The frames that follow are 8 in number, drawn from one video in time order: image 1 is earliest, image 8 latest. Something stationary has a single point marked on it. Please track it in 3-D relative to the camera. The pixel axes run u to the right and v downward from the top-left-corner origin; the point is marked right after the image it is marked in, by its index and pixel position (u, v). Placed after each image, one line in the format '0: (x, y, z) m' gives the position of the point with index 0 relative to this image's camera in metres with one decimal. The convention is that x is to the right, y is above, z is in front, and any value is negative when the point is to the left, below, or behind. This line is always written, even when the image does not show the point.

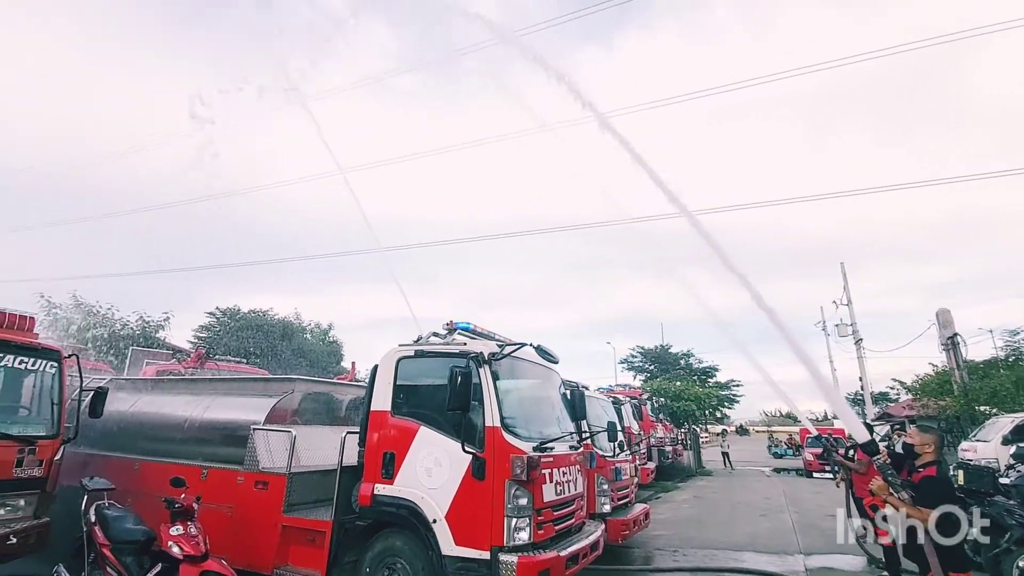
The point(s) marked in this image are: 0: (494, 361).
0: (-0.2, -0.8, +5.2) m
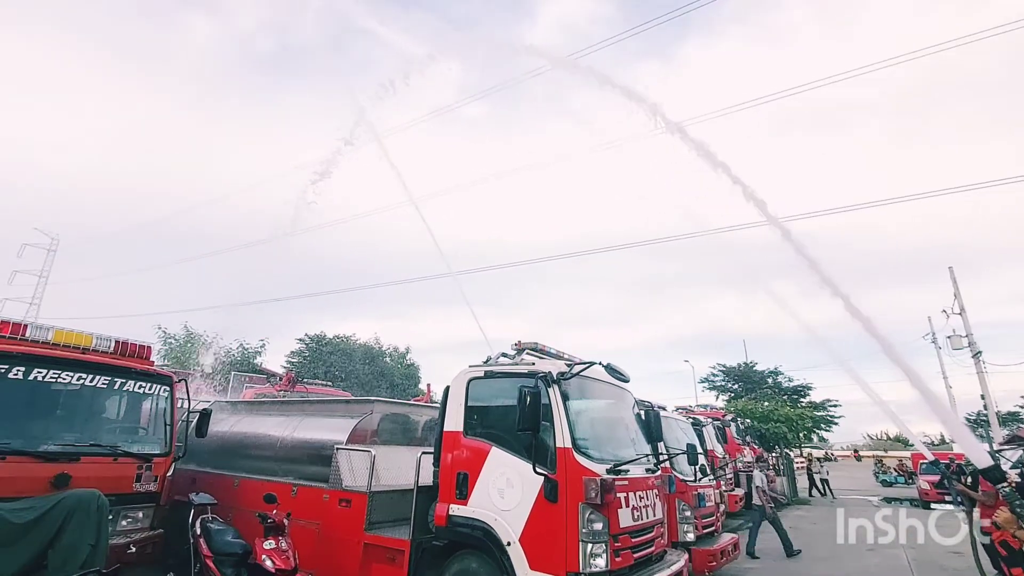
0: (+0.5, -1.0, +5.1) m
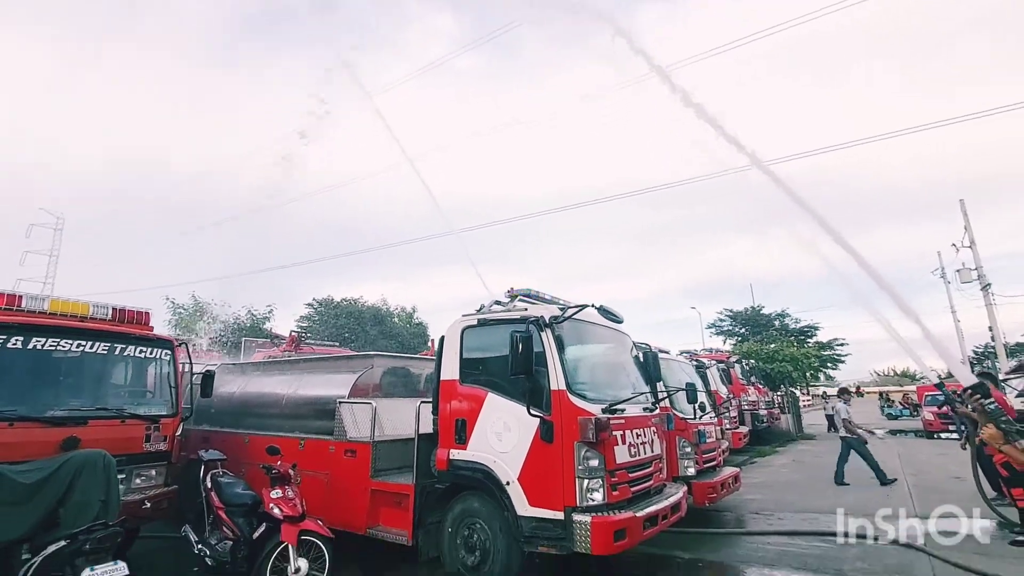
0: (+0.4, -0.4, +5.1) m
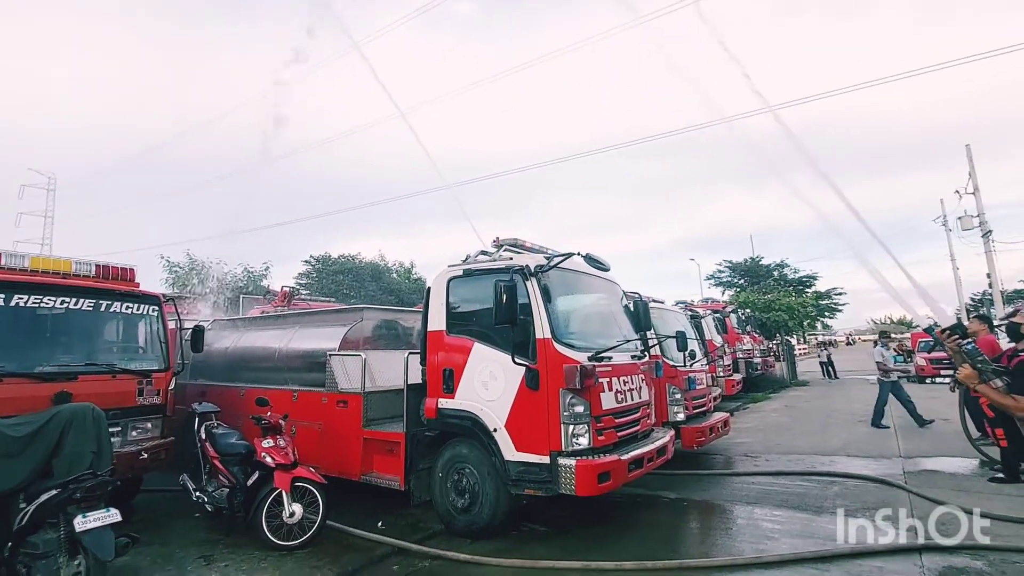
0: (+0.3, +0.1, +5.0) m
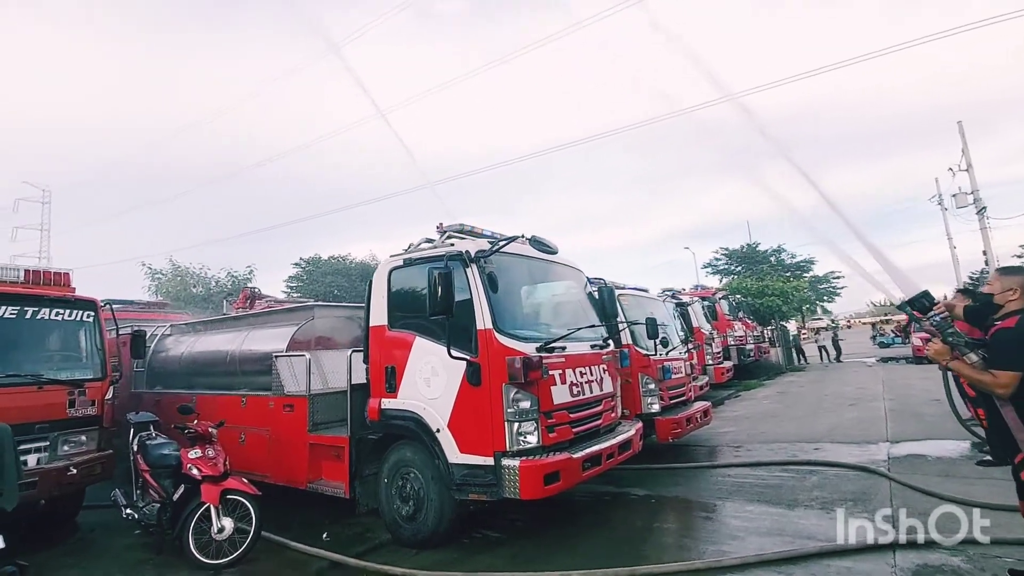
0: (-0.3, +0.3, +4.7) m
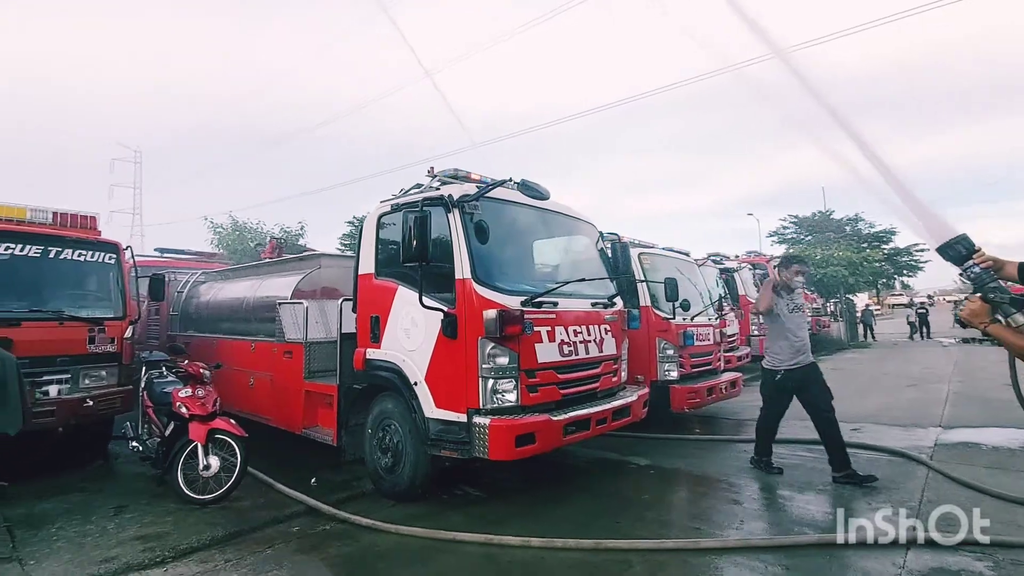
0: (-0.4, +0.7, +4.3) m
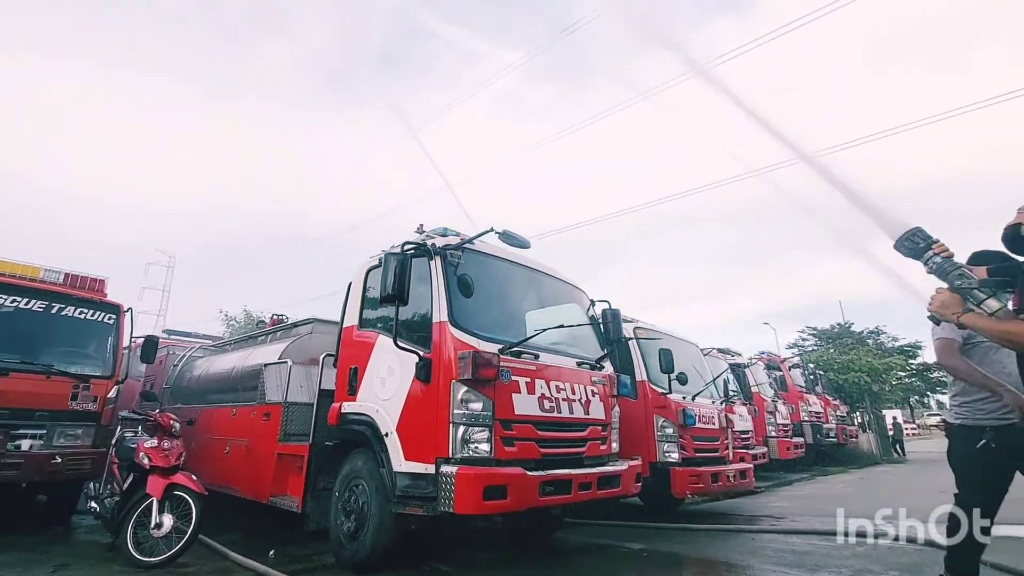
0: (-0.5, +0.3, +4.4) m
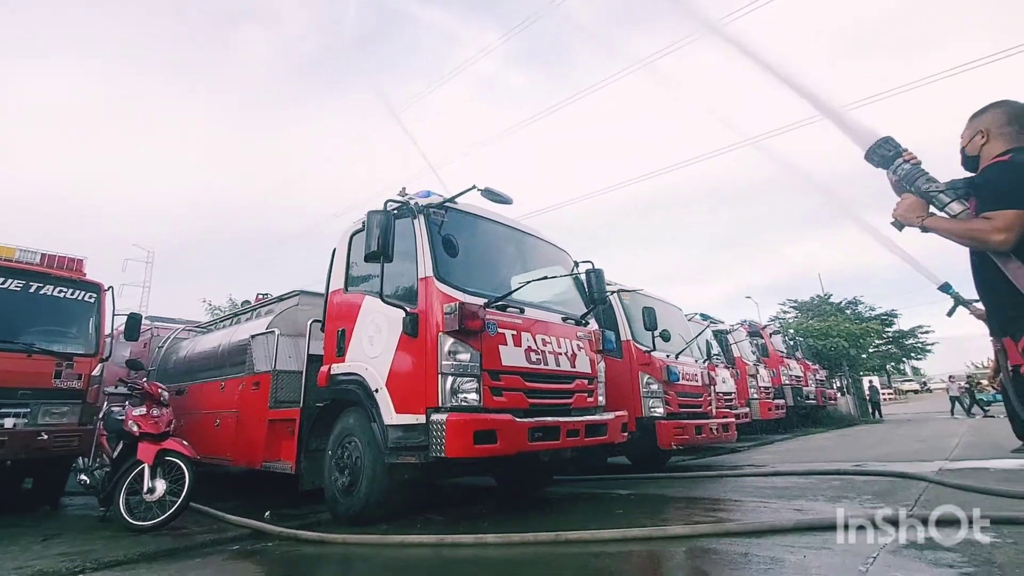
0: (-0.7, +0.7, +4.4) m
